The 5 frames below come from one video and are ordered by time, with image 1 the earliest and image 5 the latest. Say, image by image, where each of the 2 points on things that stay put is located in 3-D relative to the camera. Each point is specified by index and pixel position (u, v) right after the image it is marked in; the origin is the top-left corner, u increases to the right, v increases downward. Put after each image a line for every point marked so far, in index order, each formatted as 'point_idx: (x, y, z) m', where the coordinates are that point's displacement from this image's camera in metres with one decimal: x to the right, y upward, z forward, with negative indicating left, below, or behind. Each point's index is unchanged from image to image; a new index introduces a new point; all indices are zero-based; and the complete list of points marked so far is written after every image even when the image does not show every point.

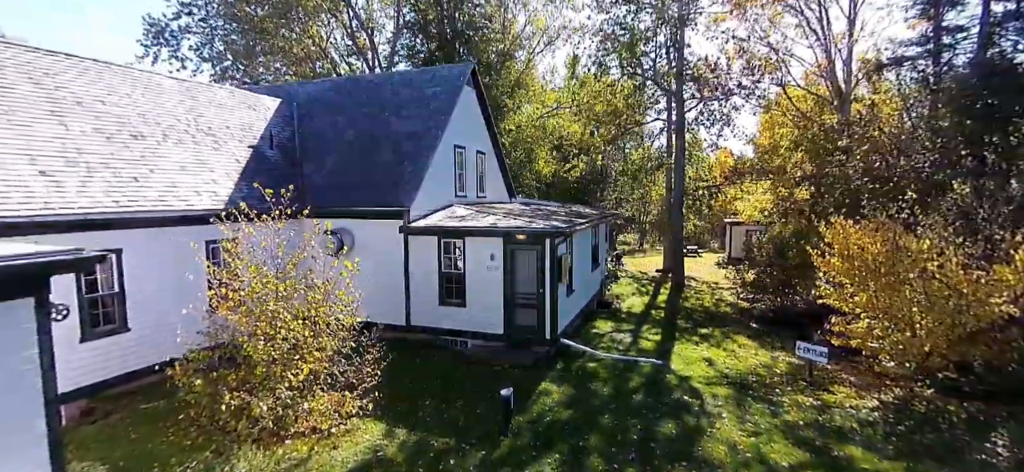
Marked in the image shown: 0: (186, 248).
0: (-5.9, -0.2, +8.9) m
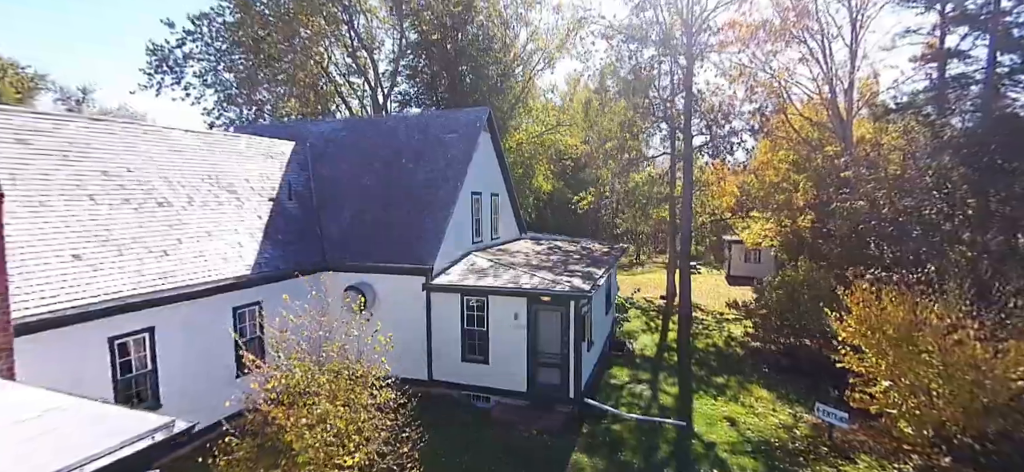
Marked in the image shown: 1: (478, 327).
0: (-5.4, -1.5, +8.9) m
1: (-0.7, -2.0, +10.5) m
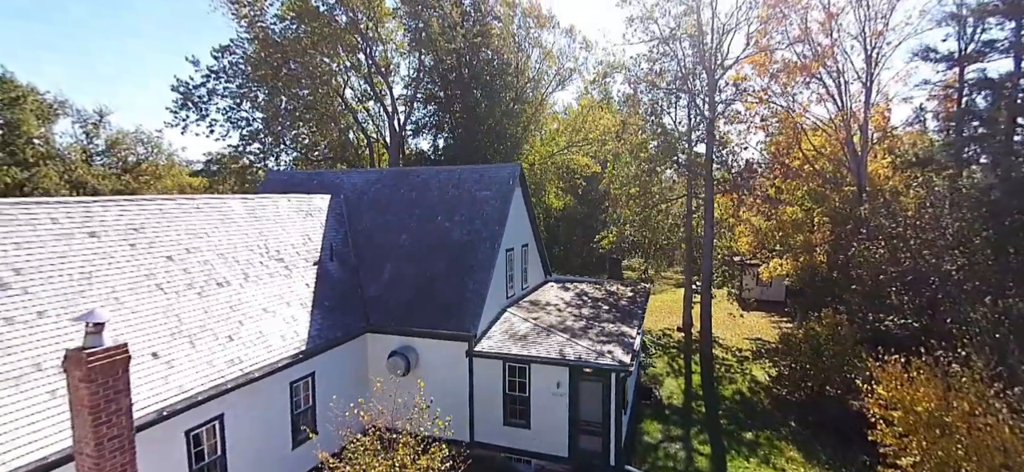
0: (-4.5, -3.0, +9.3) m
1: (+0.2, -3.5, +10.9) m
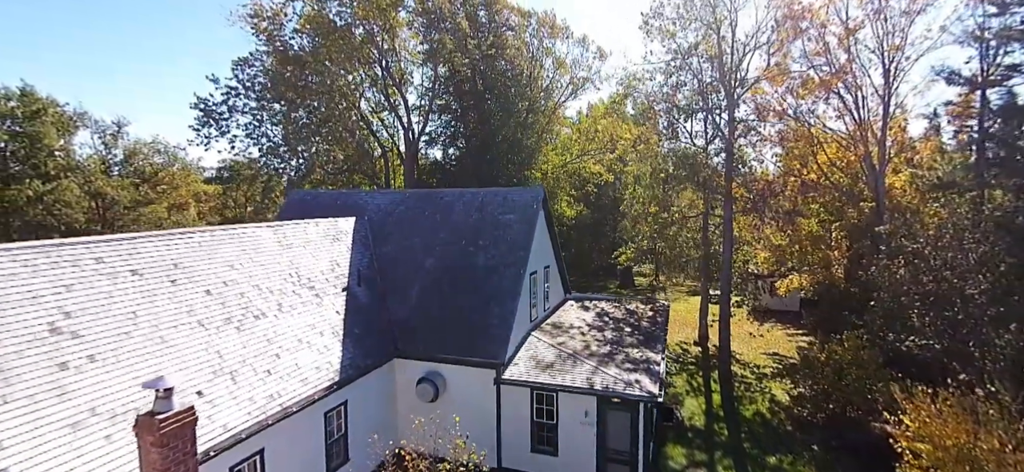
0: (-3.8, -3.7, +9.5) m
1: (+0.8, -4.2, +11.0) m
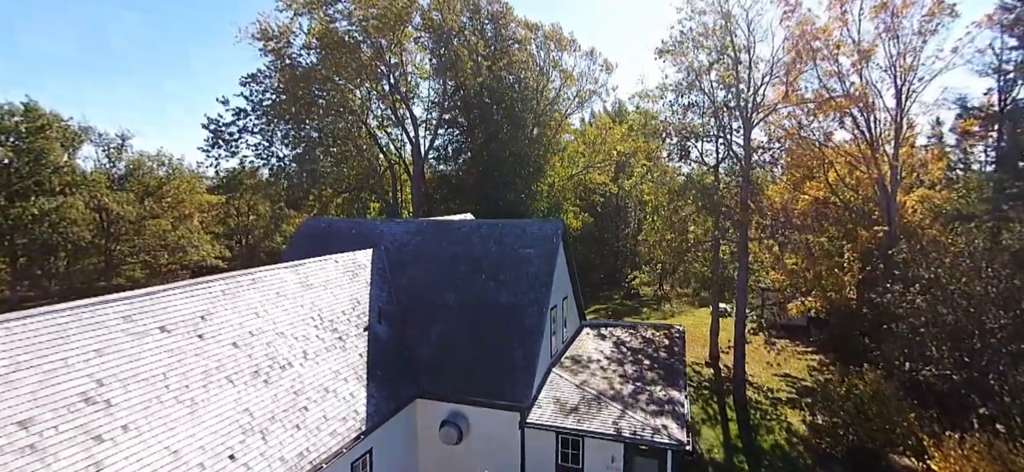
0: (-3.3, -4.7, +9.4) m
1: (+1.4, -5.1, +10.9) m
